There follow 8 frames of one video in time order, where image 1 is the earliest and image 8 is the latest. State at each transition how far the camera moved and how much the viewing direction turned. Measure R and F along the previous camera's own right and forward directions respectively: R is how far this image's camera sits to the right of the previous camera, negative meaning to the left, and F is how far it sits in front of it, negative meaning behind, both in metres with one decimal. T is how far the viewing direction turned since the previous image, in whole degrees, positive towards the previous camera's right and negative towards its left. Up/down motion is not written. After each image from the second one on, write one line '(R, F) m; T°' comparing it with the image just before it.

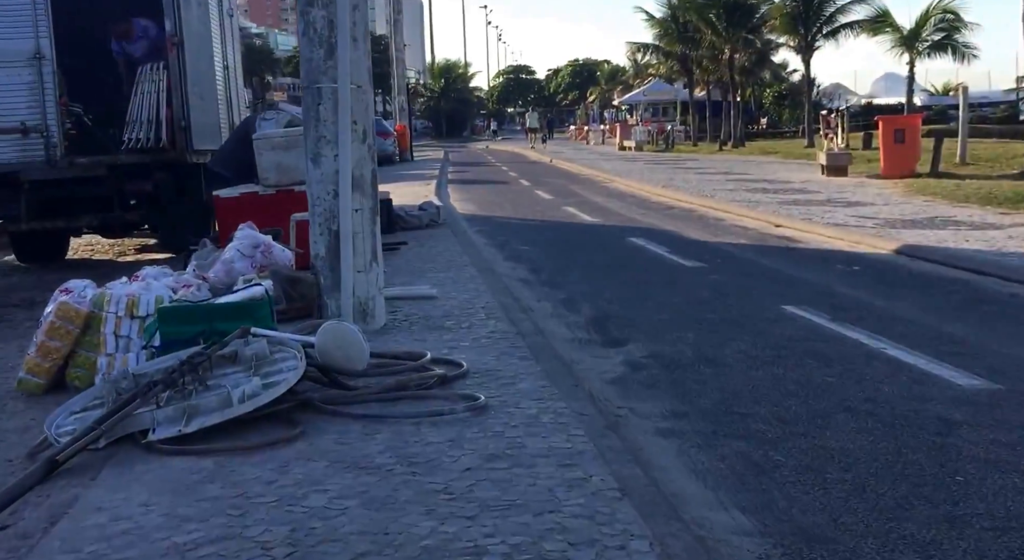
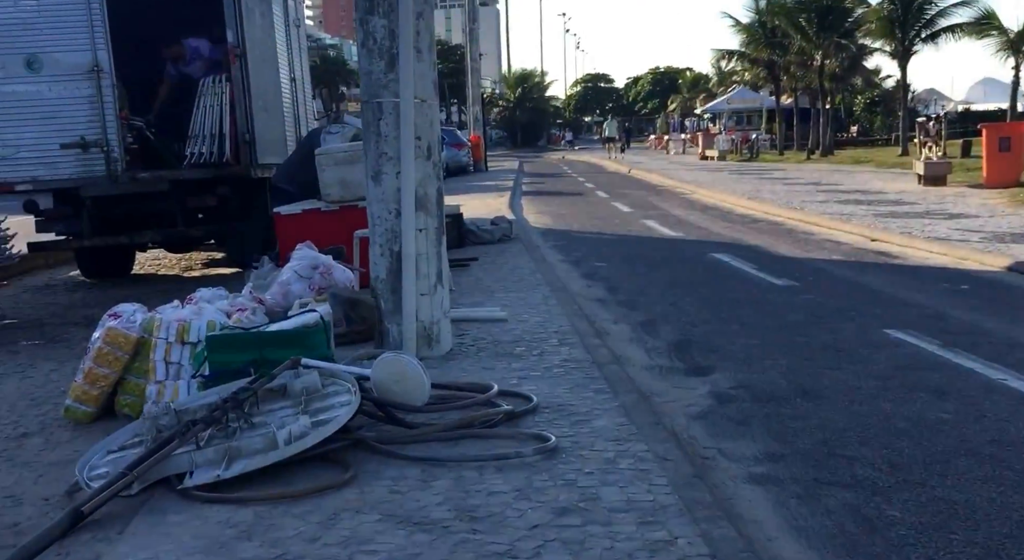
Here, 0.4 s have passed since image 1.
(0.0, +0.5) m; -4°
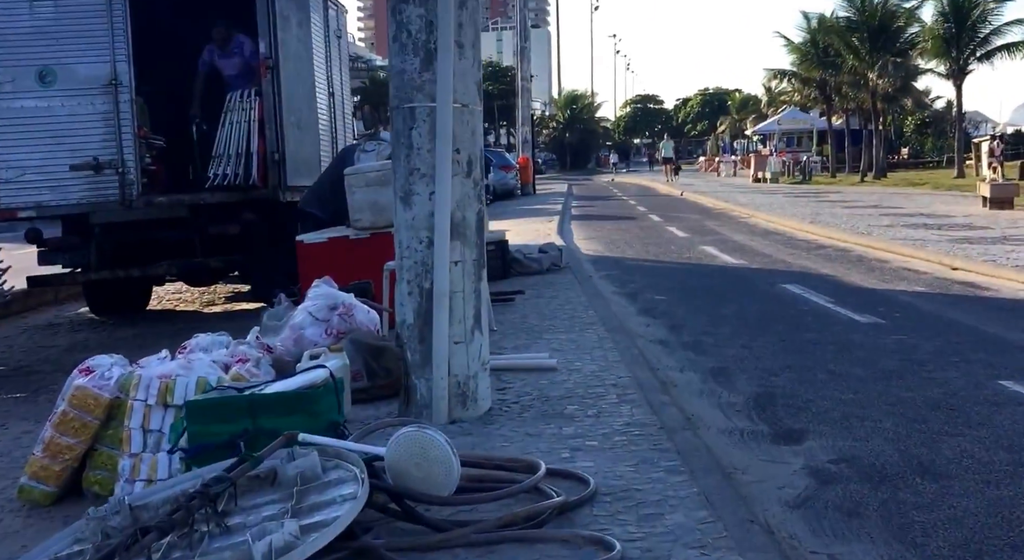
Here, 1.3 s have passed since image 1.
(0.0, +1.1) m; -3°
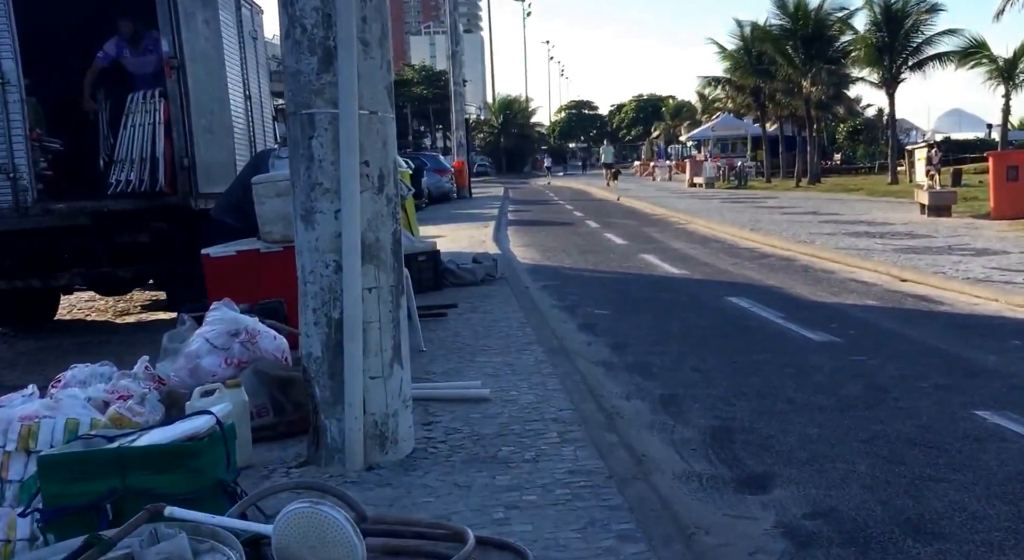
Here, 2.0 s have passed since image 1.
(0.0, +0.8) m; +3°
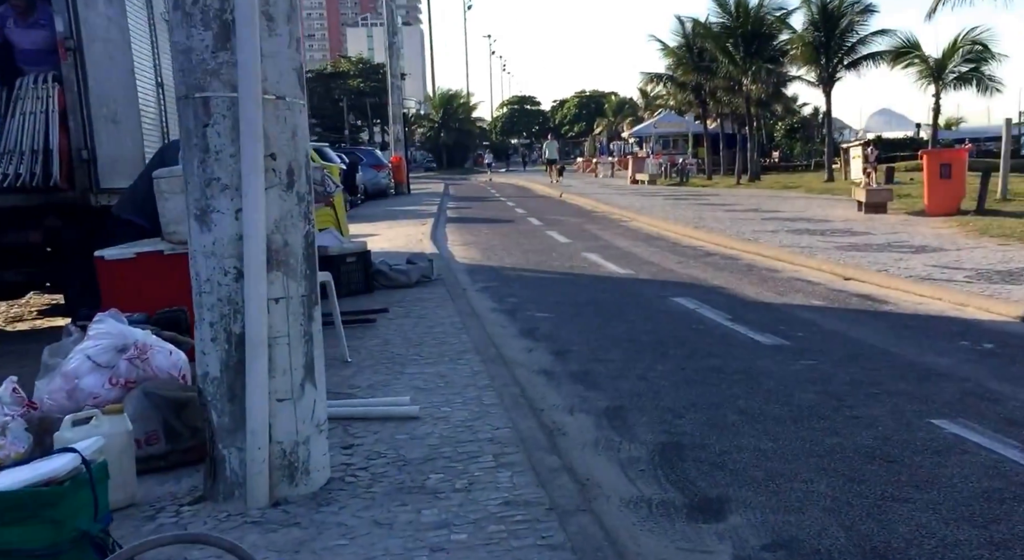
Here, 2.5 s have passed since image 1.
(+0.1, +0.5) m; +3°
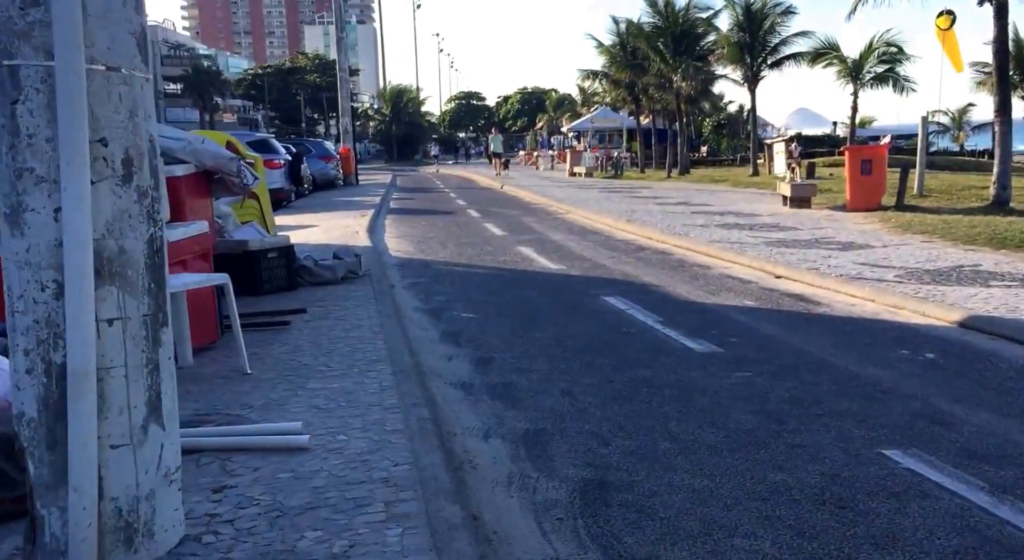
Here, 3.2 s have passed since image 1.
(+0.2, +0.7) m; +3°
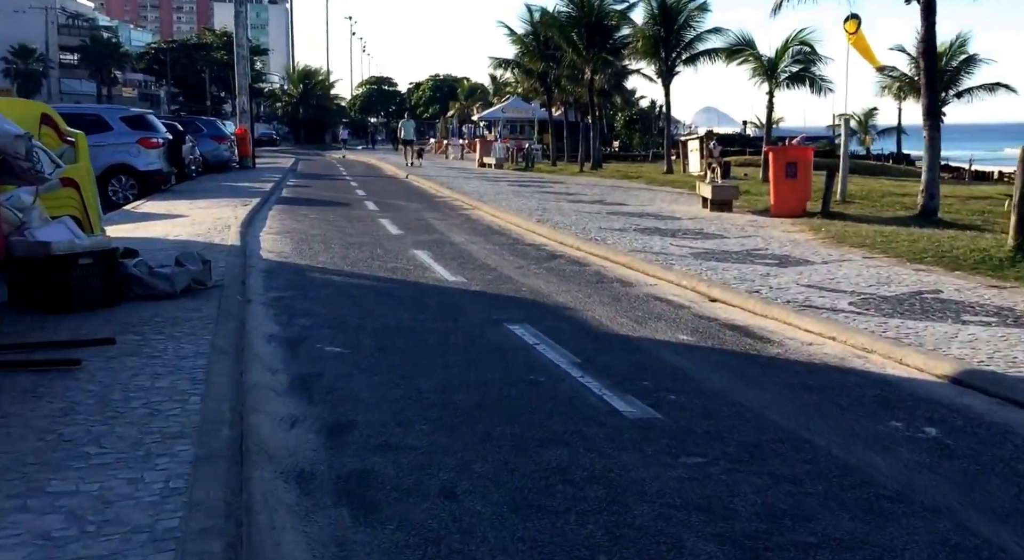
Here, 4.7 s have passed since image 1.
(+0.2, +2.2) m; +5°
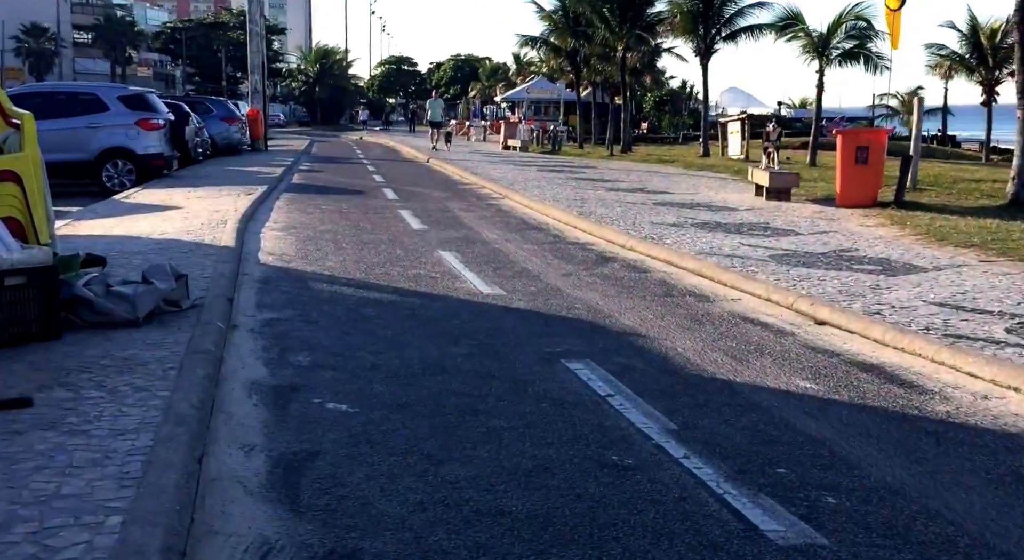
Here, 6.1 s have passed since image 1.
(-0.3, +2.2) m; -1°
